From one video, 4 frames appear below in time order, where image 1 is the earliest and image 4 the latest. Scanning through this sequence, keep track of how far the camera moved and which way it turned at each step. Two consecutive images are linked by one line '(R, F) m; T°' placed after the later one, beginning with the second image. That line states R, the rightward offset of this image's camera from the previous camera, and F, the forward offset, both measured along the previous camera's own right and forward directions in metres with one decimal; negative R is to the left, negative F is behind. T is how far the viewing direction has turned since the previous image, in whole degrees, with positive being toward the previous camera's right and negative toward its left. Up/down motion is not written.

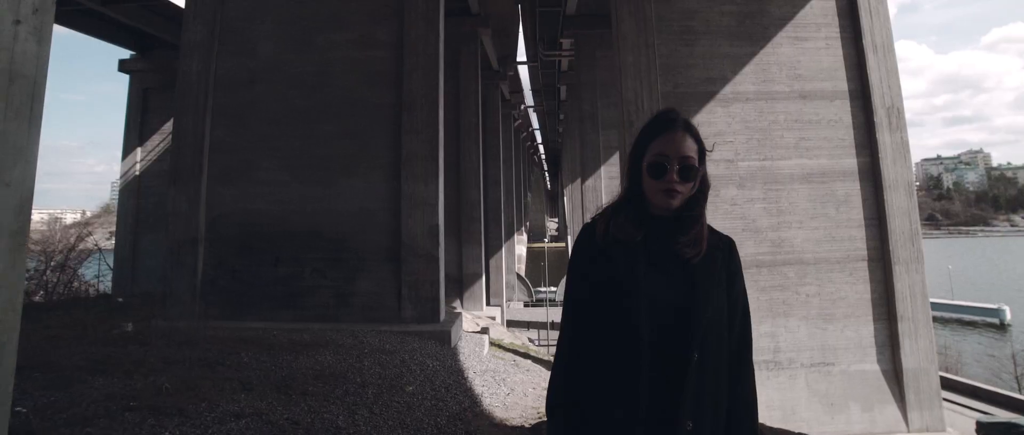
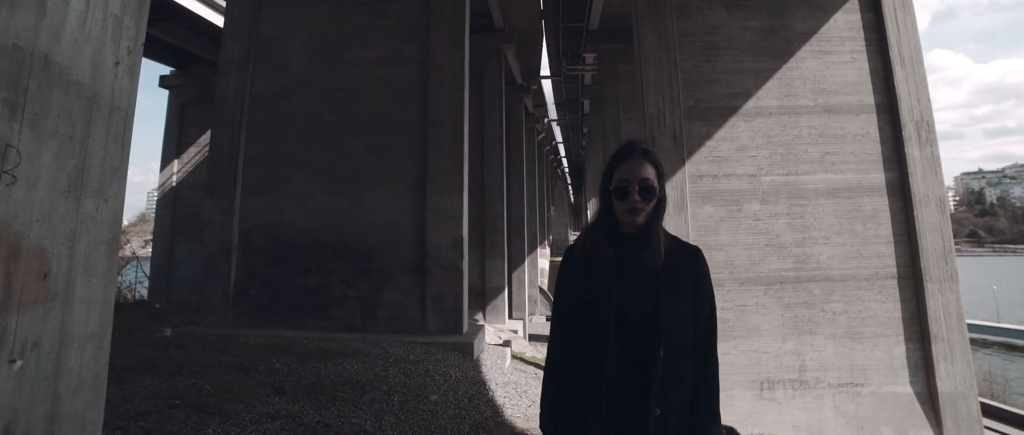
(0.0, -0.1) m; -3°
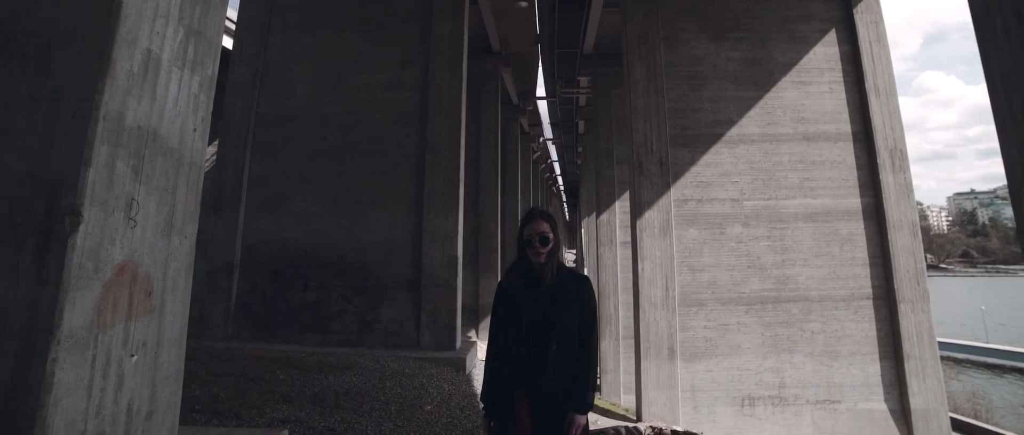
(0.0, -0.4) m; +1°
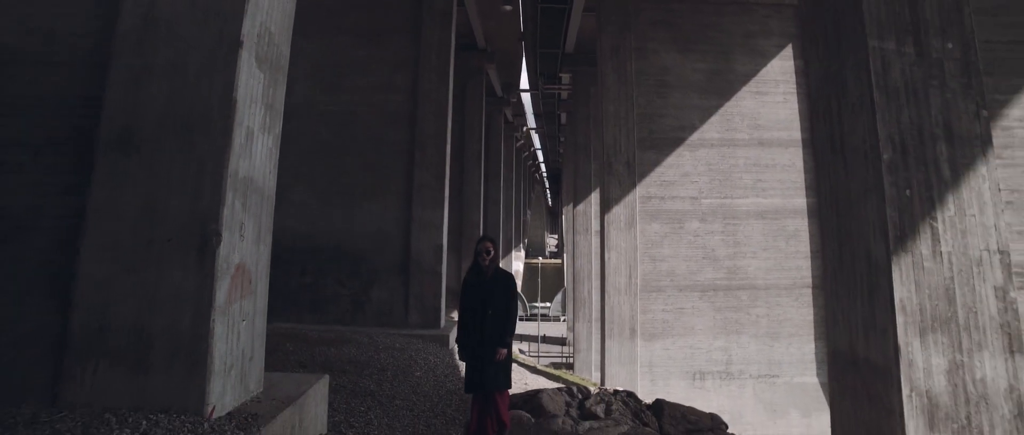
(+0.1, -1.0) m; +2°
